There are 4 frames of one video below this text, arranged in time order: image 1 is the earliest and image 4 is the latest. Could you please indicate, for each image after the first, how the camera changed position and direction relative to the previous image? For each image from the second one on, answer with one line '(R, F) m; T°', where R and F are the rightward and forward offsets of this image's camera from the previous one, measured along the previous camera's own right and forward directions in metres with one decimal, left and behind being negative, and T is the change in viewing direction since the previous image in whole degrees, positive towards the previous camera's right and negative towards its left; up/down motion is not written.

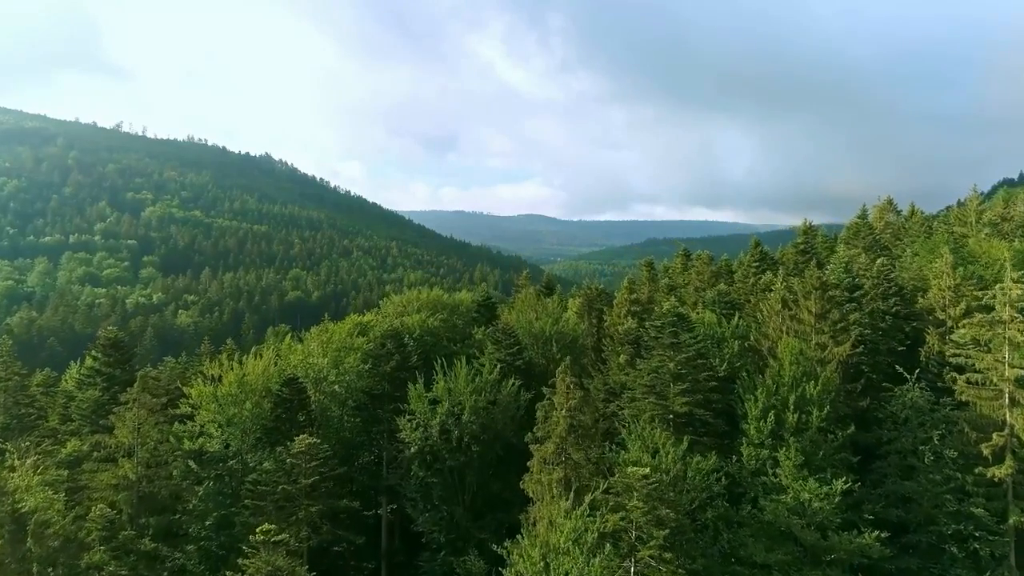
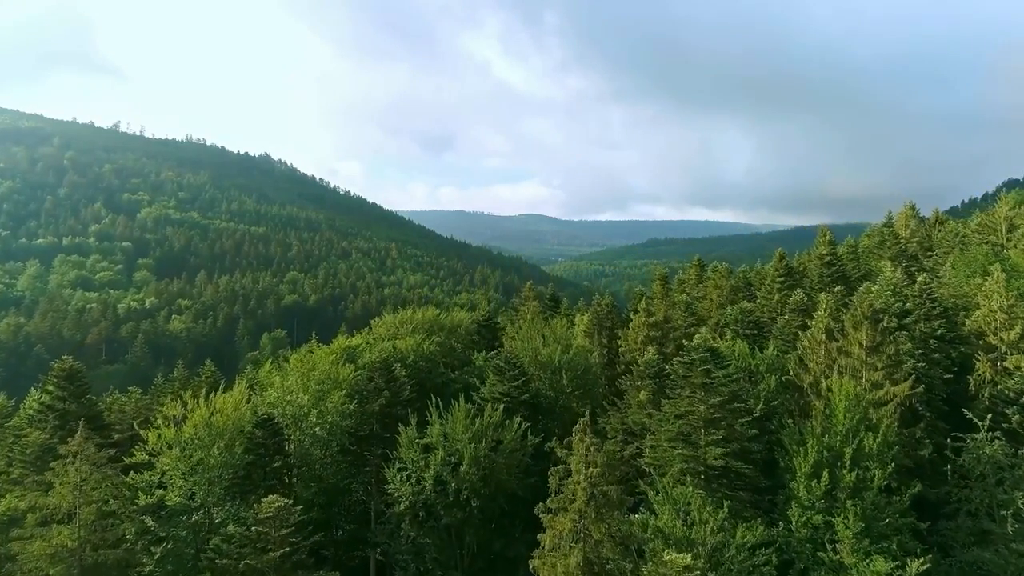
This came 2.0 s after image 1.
(-0.3, +5.1) m; 0°
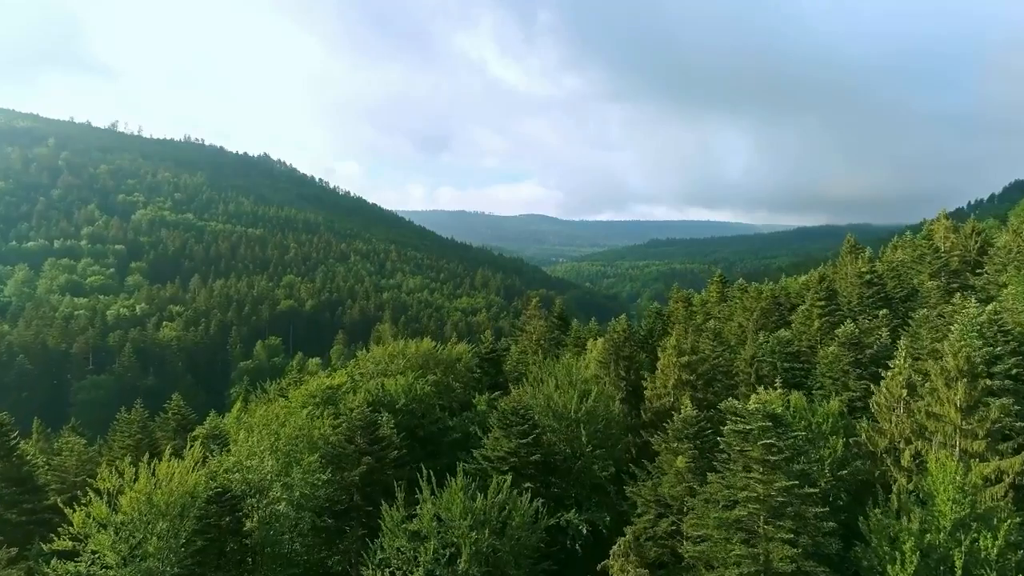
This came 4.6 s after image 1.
(-0.5, +6.6) m; 0°
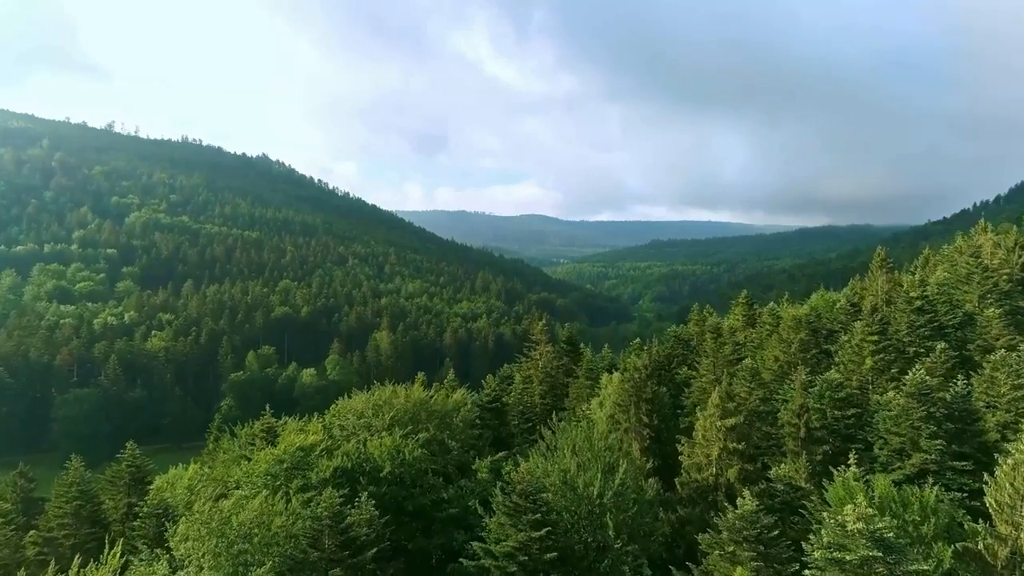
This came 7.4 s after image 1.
(-0.4, +6.8) m; 0°
